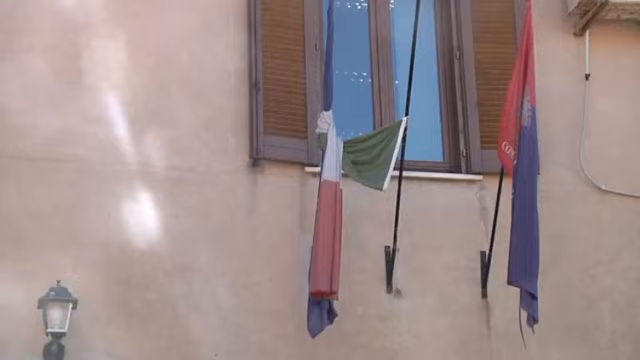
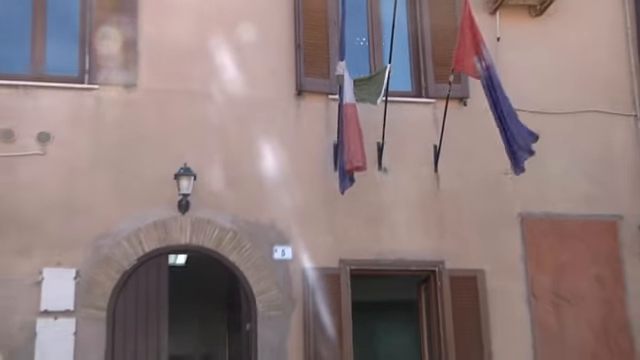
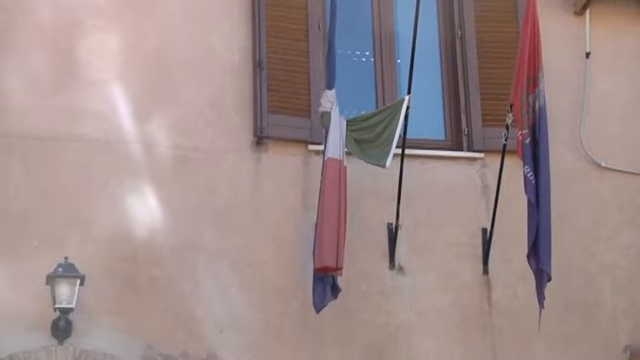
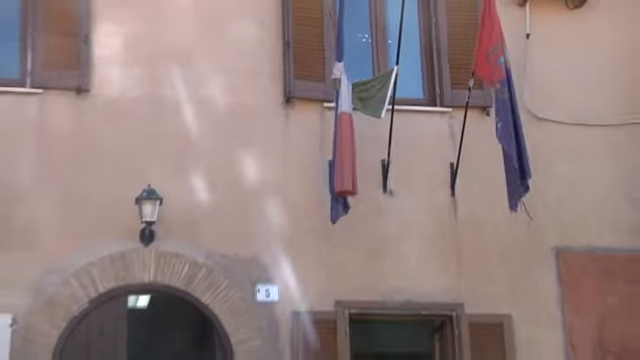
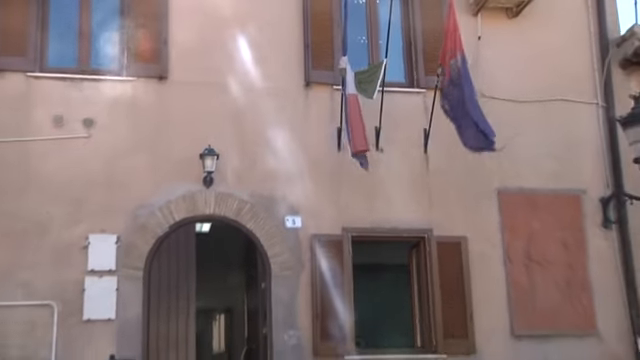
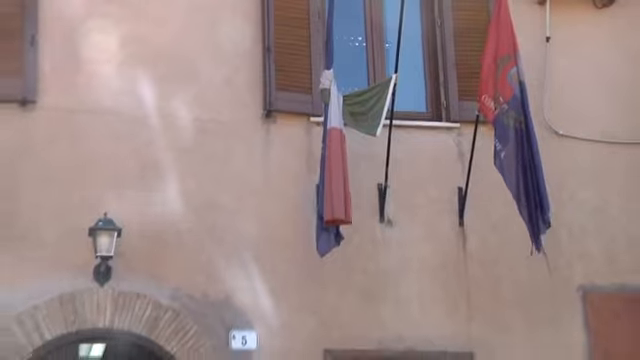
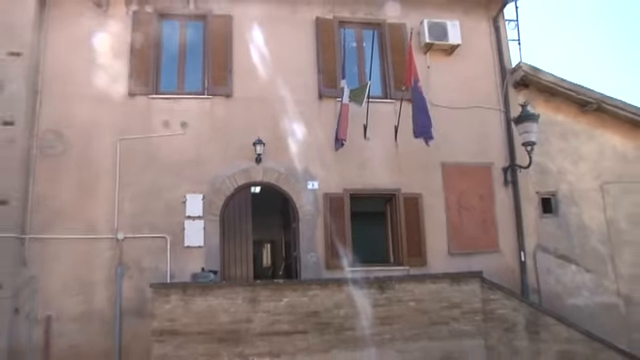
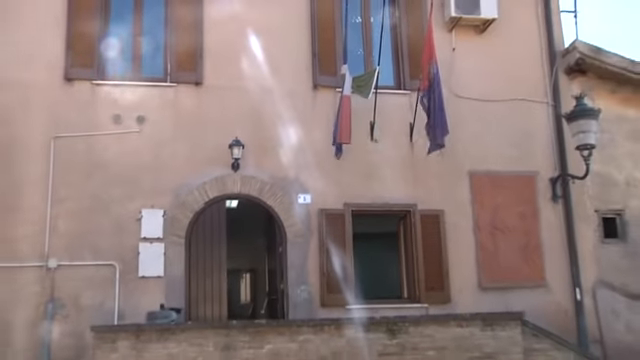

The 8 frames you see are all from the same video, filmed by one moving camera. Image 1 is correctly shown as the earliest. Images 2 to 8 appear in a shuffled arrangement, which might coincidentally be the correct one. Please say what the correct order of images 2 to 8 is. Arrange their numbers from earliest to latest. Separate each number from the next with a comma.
3, 6, 4, 2, 5, 8, 7
